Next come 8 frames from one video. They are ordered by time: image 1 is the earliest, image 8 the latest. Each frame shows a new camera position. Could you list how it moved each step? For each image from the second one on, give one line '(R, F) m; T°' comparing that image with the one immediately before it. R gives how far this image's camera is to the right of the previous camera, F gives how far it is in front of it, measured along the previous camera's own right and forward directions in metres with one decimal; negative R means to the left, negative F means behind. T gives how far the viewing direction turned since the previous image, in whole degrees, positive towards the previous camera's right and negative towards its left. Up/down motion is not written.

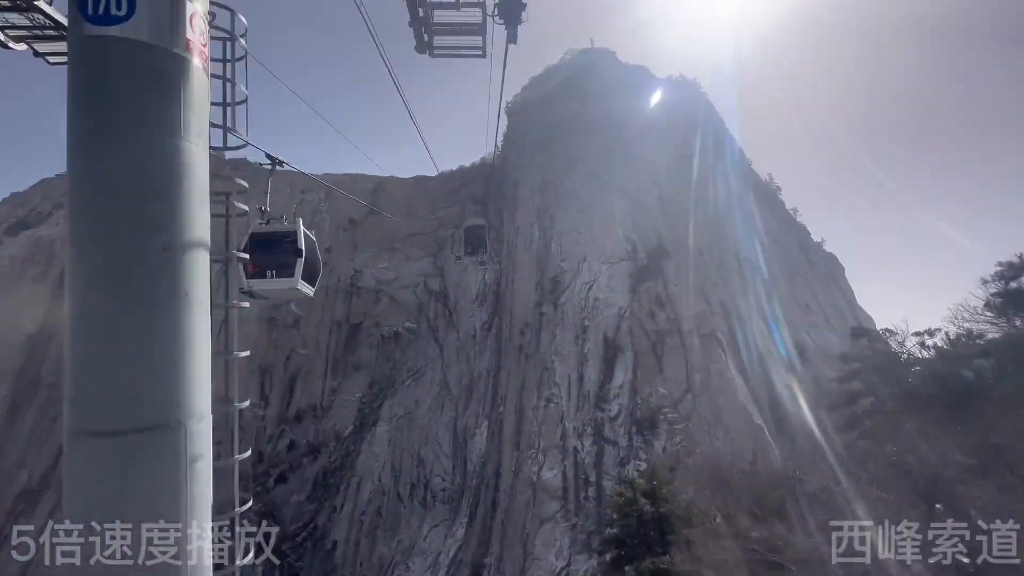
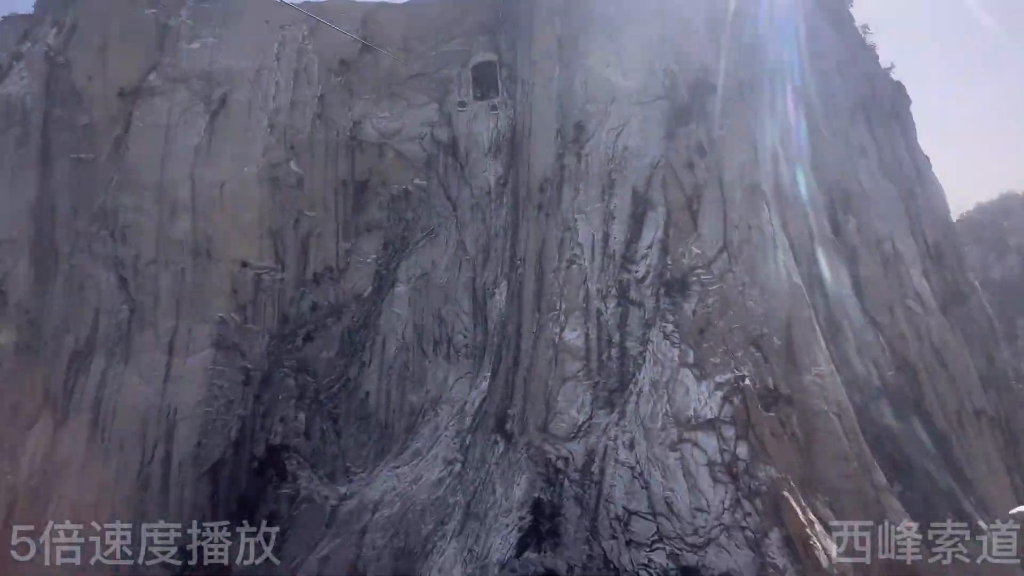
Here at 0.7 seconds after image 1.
(-0.1, +1.3) m; -2°
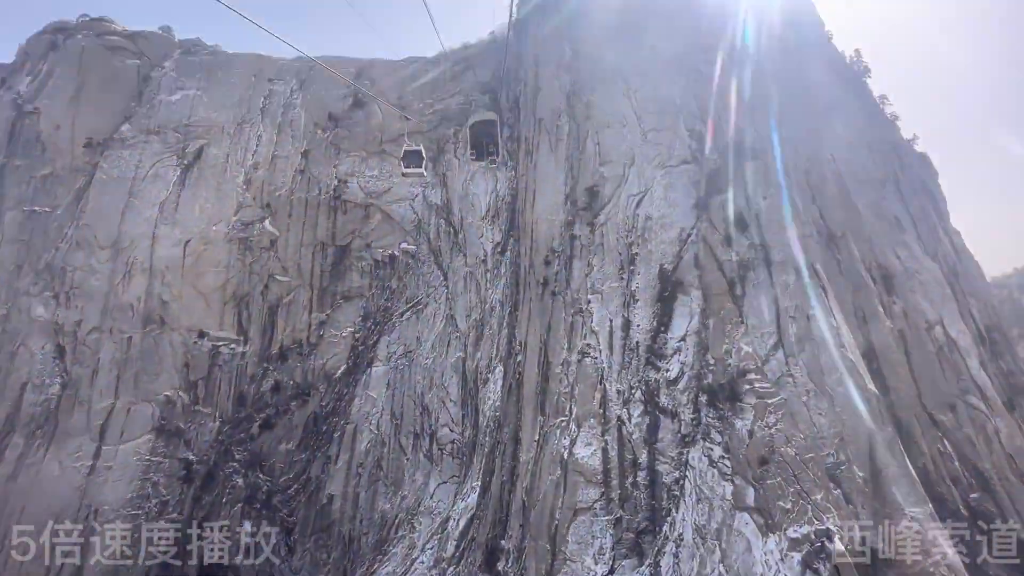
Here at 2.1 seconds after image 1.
(-0.1, +2.6) m; +1°
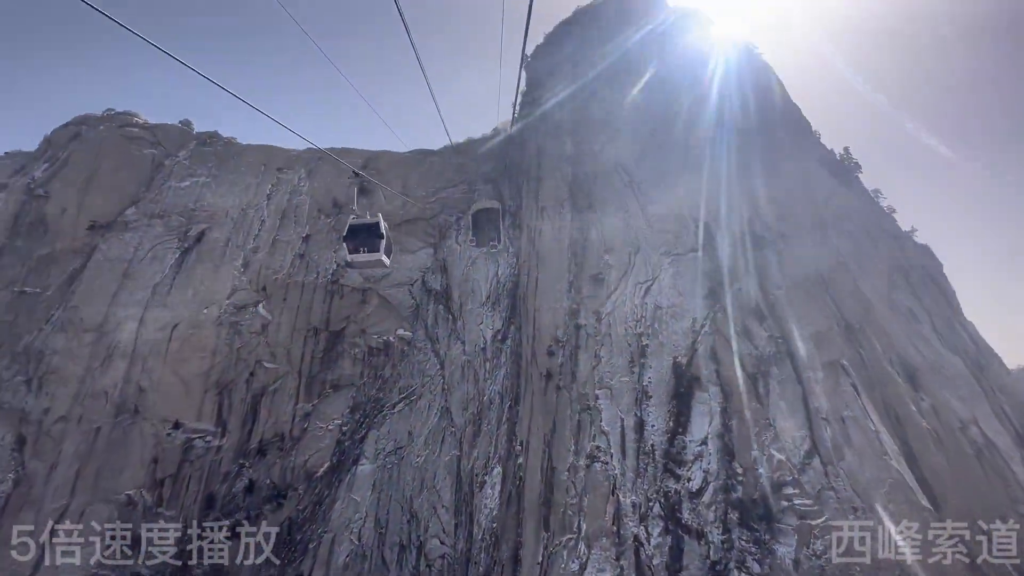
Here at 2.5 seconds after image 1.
(0.0, +0.7) m; 0°
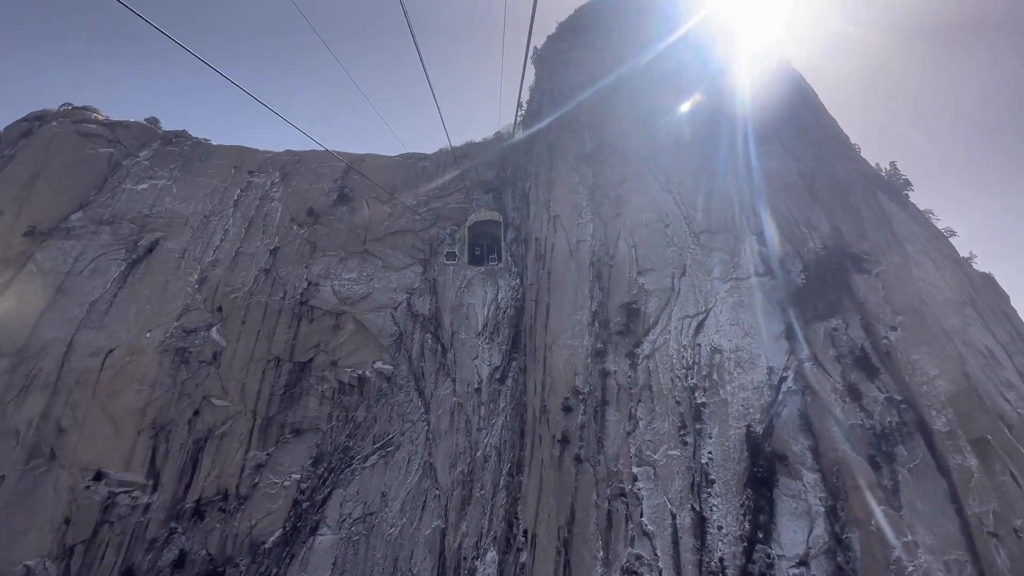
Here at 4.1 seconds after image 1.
(-0.1, +3.0) m; 0°
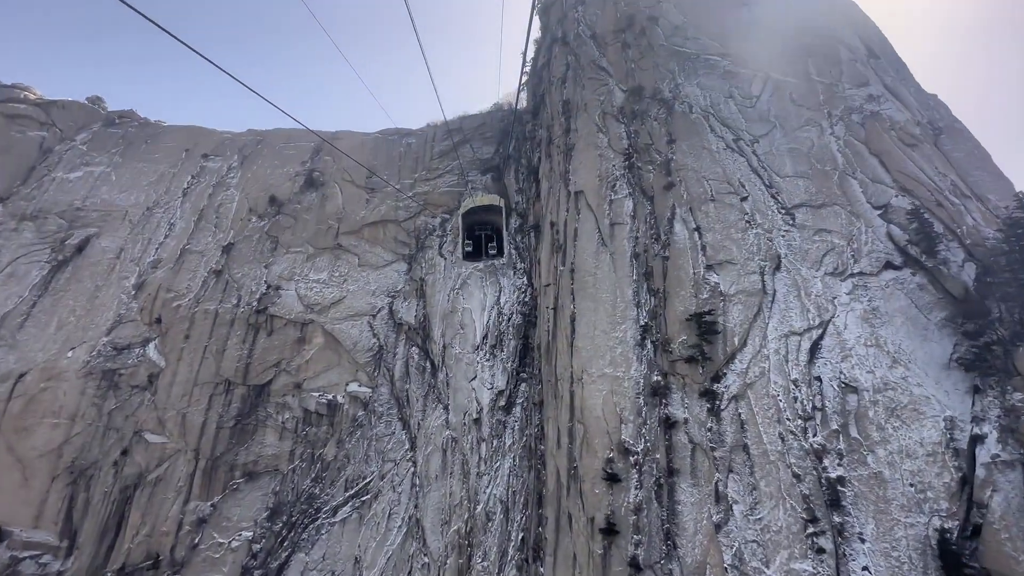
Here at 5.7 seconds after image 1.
(-0.1, +3.1) m; 0°
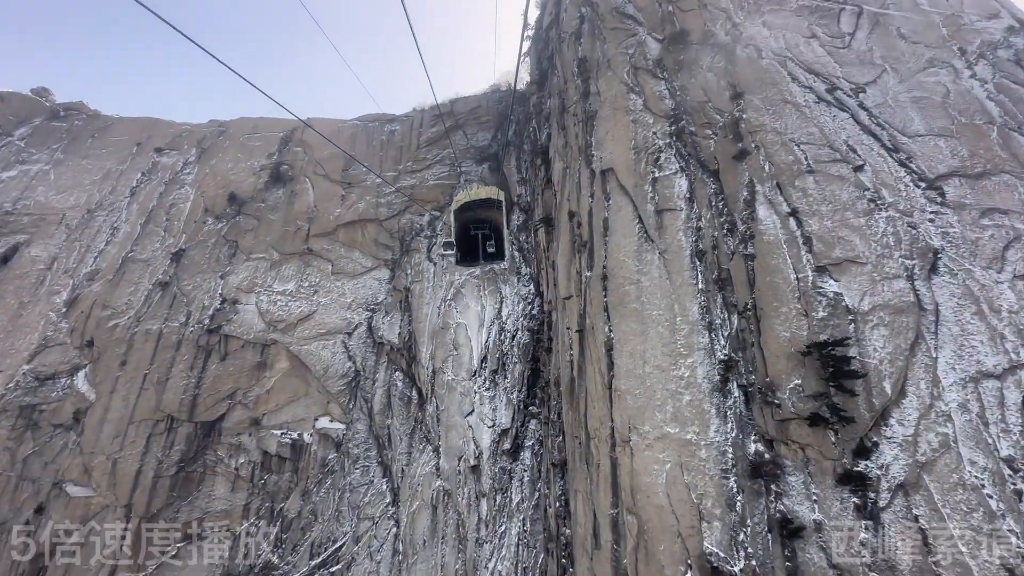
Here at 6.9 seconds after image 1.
(-0.1, +2.3) m; 0°
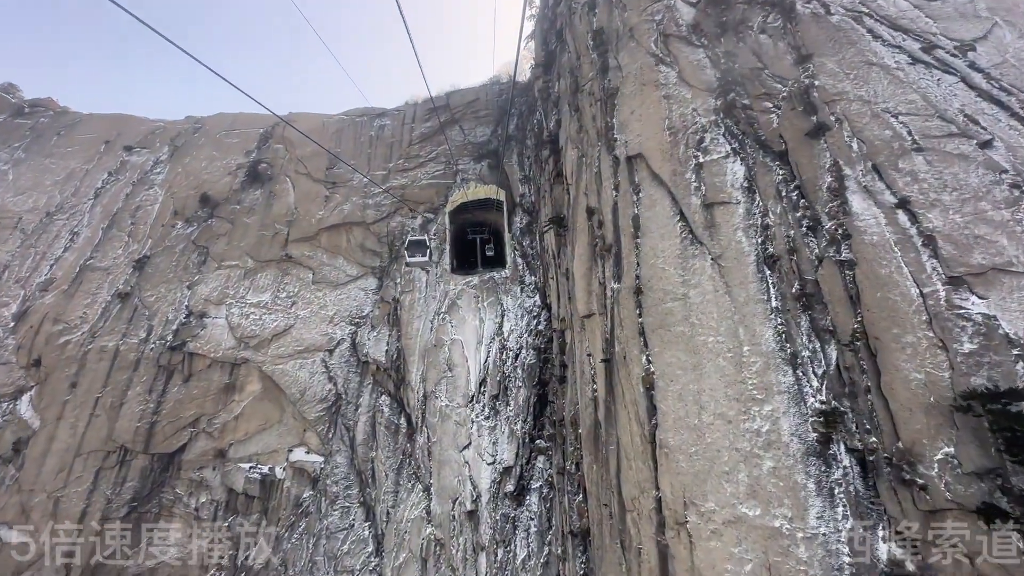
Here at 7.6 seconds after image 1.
(-0.1, +1.3) m; 0°
